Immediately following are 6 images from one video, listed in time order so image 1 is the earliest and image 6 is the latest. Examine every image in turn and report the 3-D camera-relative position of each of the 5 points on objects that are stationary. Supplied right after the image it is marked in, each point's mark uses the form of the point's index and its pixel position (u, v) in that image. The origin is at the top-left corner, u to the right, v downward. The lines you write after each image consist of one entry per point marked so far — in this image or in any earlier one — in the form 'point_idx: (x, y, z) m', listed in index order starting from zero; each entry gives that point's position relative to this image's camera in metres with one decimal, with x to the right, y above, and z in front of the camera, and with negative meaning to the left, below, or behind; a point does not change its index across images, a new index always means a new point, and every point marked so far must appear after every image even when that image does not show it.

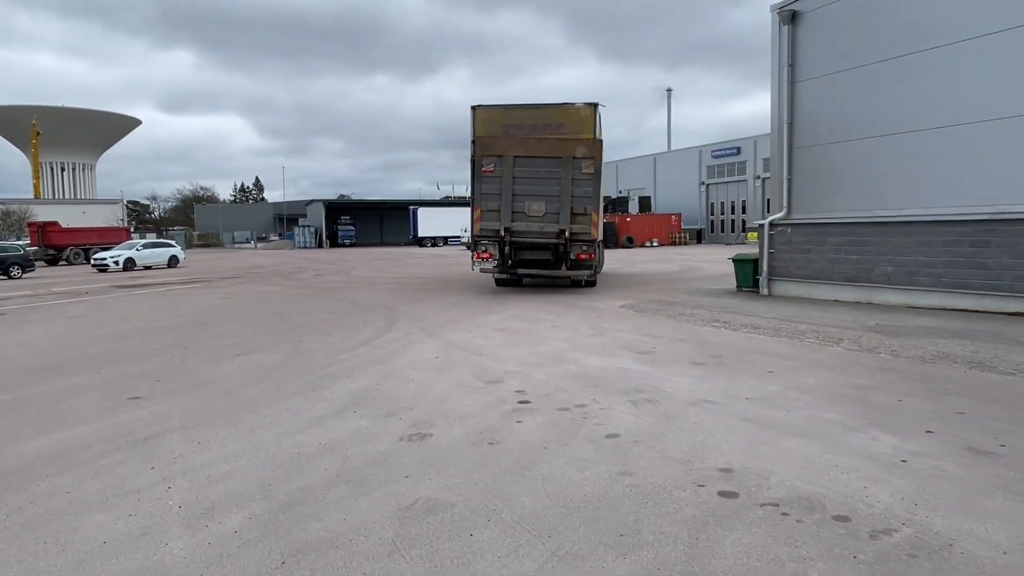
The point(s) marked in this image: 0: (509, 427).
0: (0.0, -1.2, +6.0) m
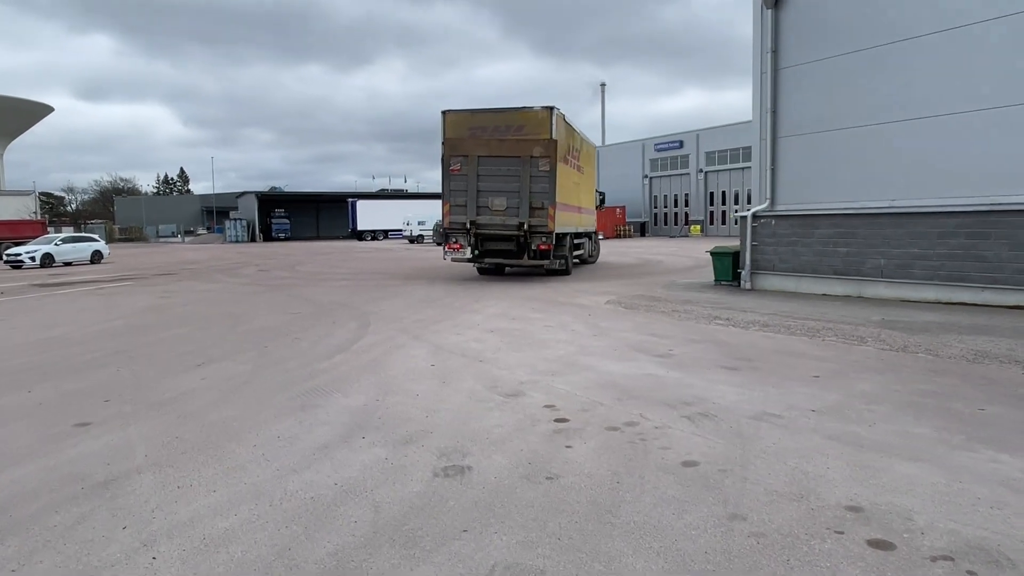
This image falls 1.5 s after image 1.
0: (+0.4, -1.2, +5.0) m
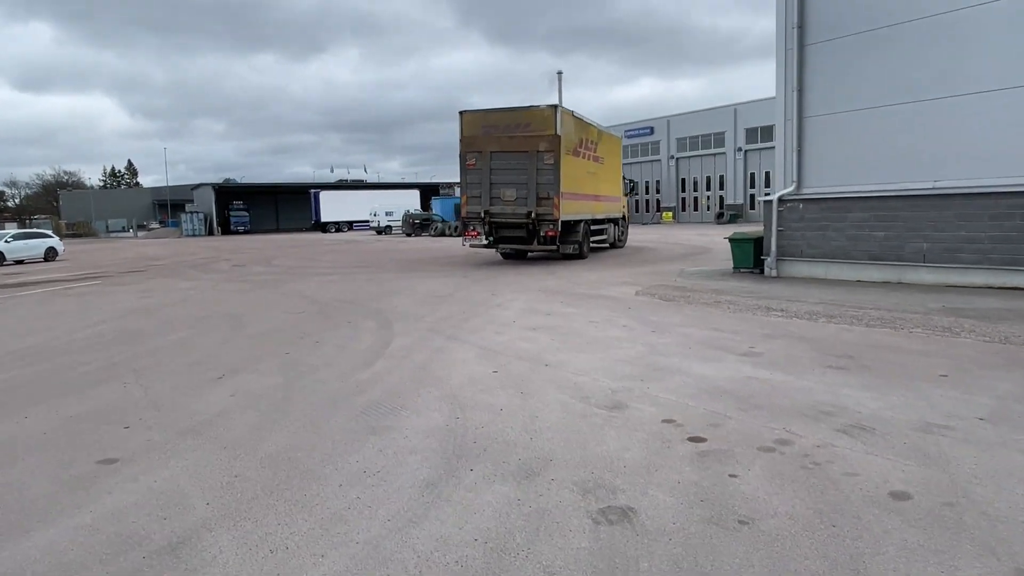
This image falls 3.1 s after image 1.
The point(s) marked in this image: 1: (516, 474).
0: (+1.3, -1.2, +4.1) m
1: (0.0, -1.2, +4.5) m
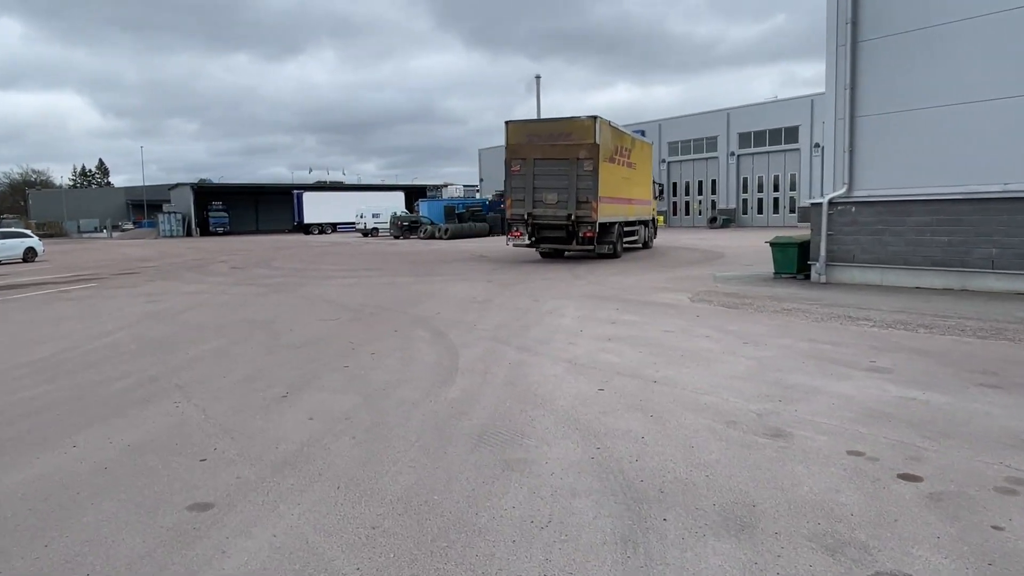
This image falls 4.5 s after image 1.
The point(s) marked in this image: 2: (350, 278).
0: (+2.4, -1.2, +3.4) m
1: (+1.1, -1.2, +3.7) m
2: (-4.4, +0.3, +19.0) m
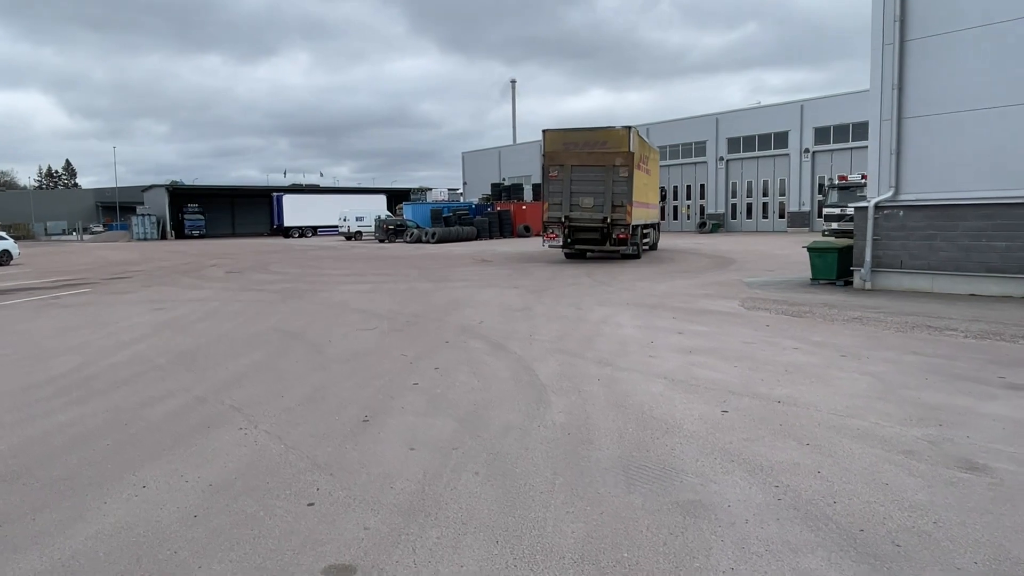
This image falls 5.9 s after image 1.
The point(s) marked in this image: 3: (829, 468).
0: (+3.4, -1.3, +2.8) m
1: (+2.1, -1.3, +3.0) m
2: (-3.9, +0.1, +18.1) m
3: (+2.0, -1.2, +4.4) m
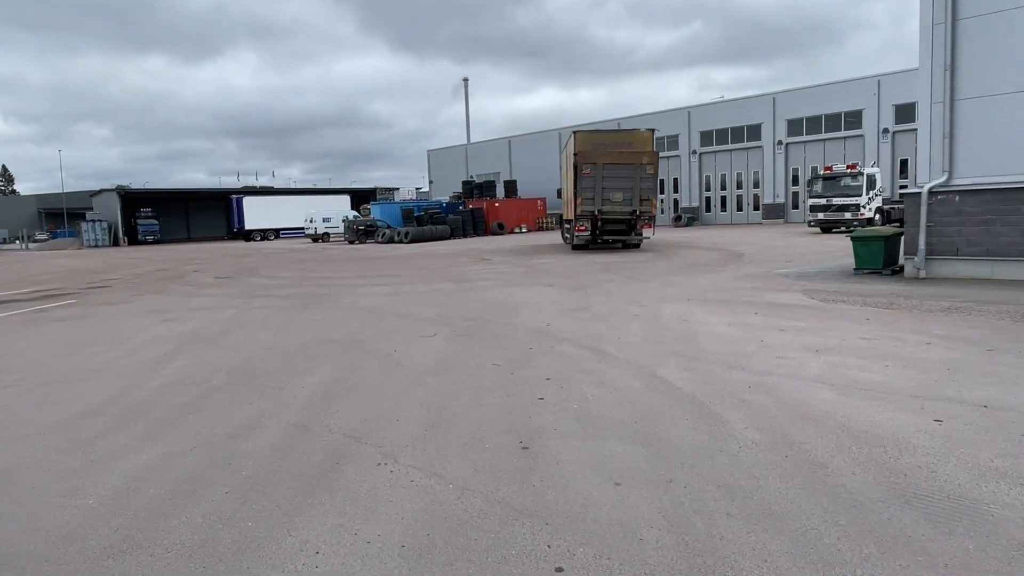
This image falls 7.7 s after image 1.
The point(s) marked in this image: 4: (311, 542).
0: (+4.9, -1.2, +2.1) m
1: (+3.6, -1.2, +2.3) m
2: (-3.4, +0.1, +17.0) m
3: (+3.4, -1.1, +3.7) m
4: (-1.1, -1.3, +3.6) m
